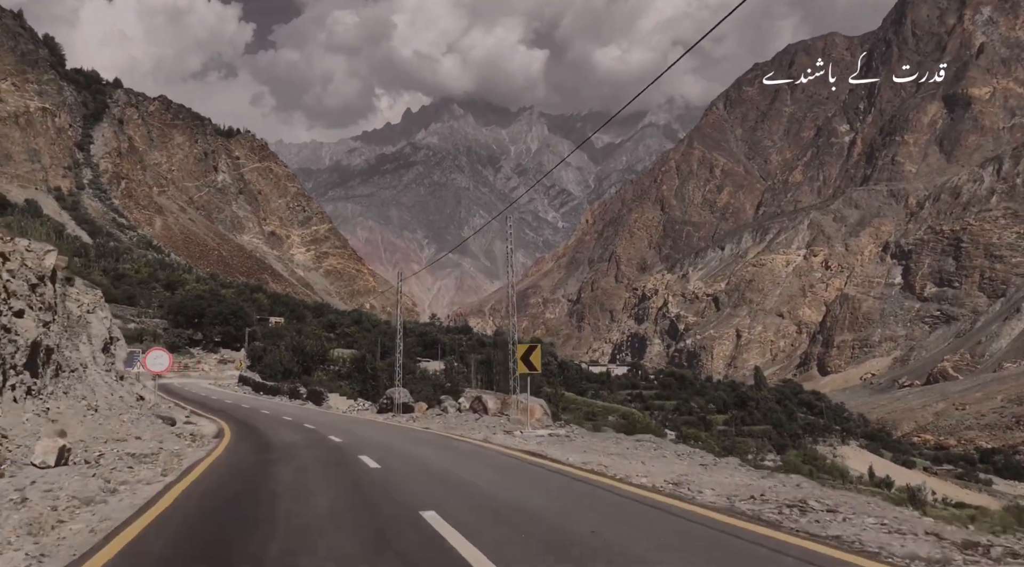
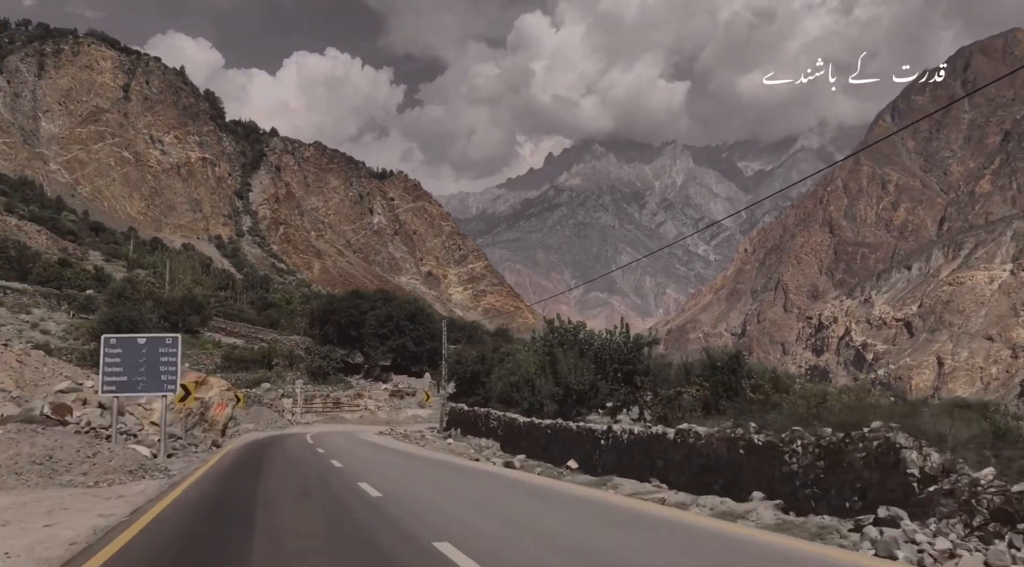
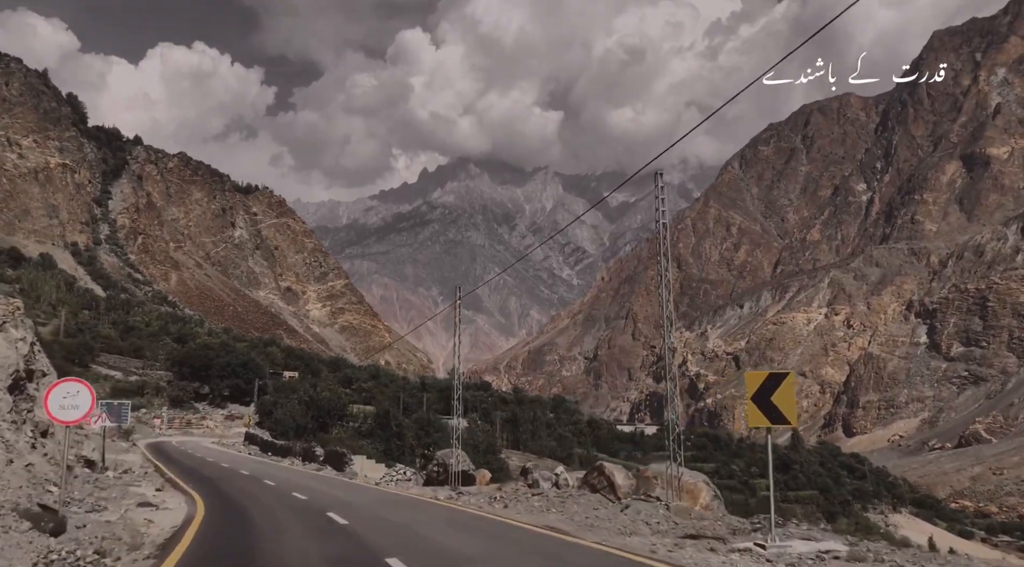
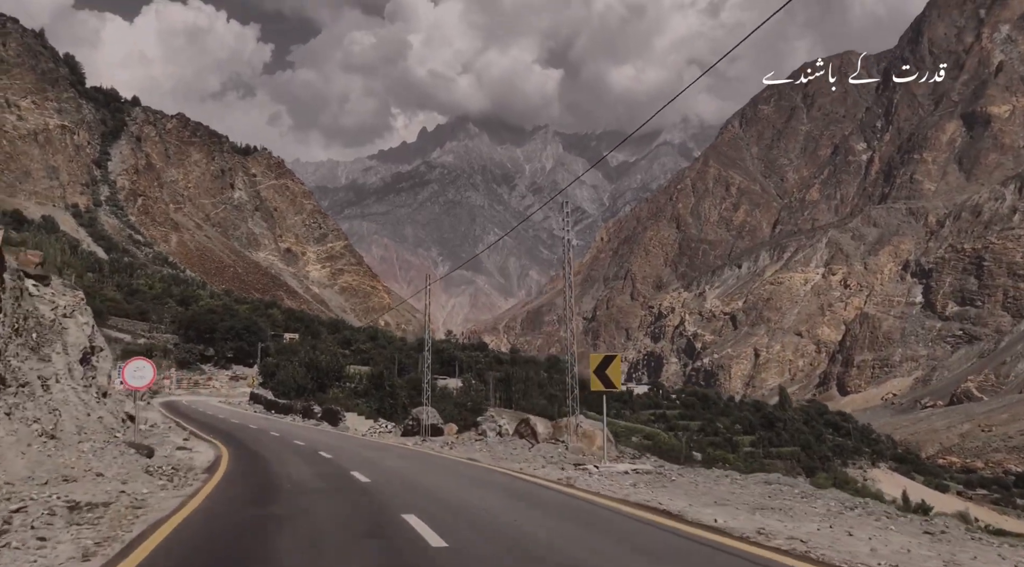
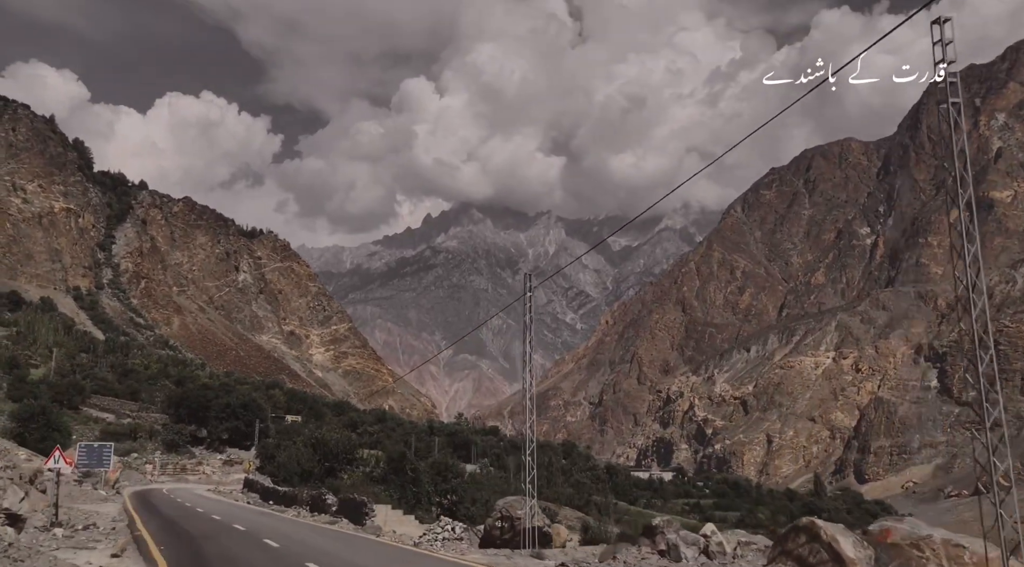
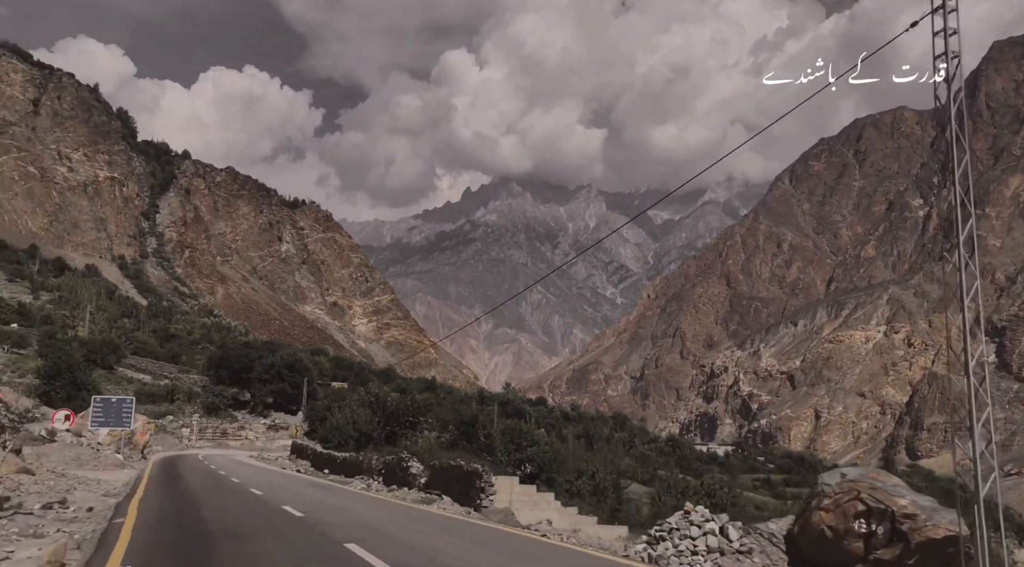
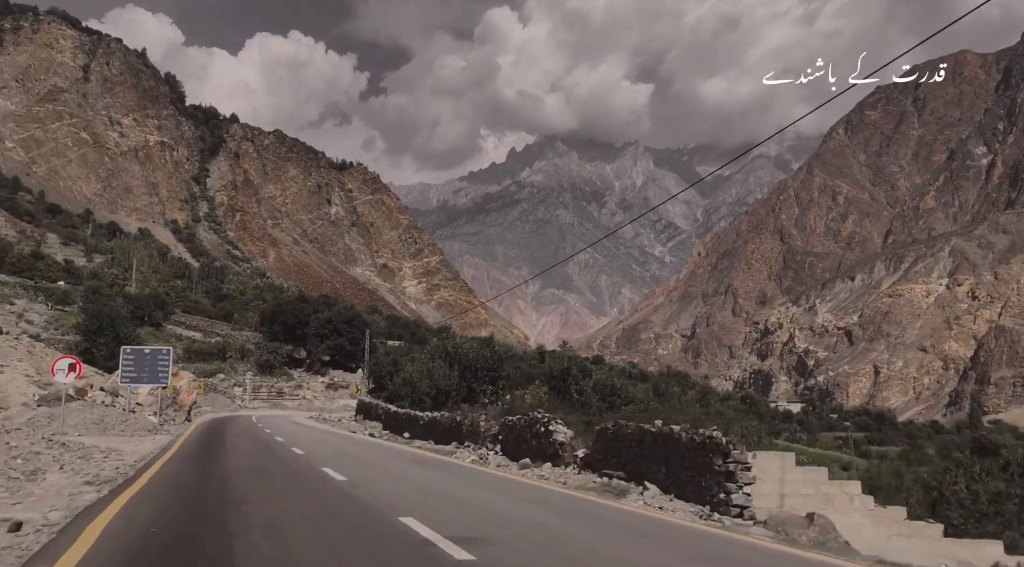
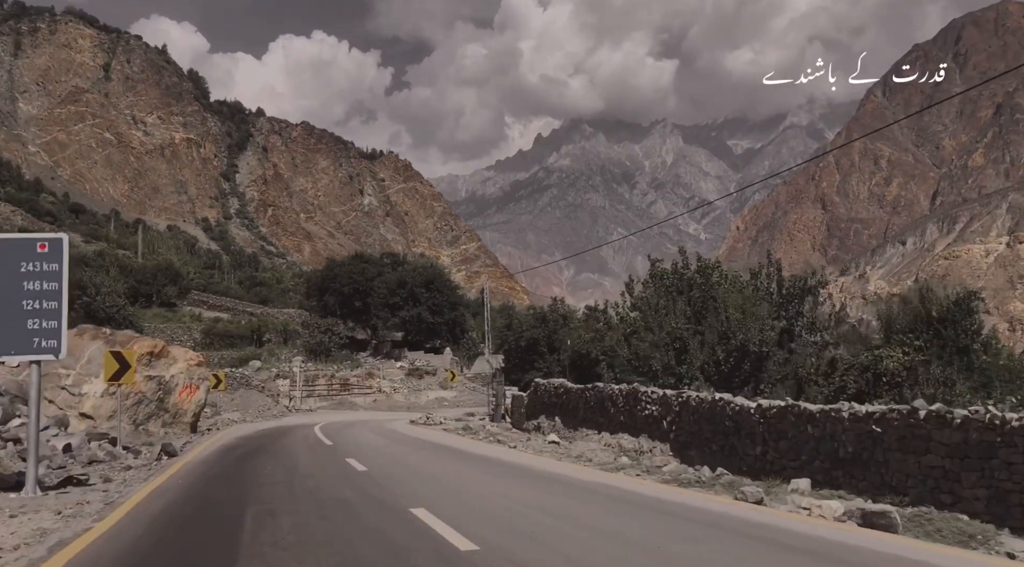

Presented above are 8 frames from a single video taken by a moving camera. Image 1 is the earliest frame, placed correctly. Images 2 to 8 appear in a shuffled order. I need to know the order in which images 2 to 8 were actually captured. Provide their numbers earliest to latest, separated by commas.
4, 3, 5, 6, 7, 2, 8
